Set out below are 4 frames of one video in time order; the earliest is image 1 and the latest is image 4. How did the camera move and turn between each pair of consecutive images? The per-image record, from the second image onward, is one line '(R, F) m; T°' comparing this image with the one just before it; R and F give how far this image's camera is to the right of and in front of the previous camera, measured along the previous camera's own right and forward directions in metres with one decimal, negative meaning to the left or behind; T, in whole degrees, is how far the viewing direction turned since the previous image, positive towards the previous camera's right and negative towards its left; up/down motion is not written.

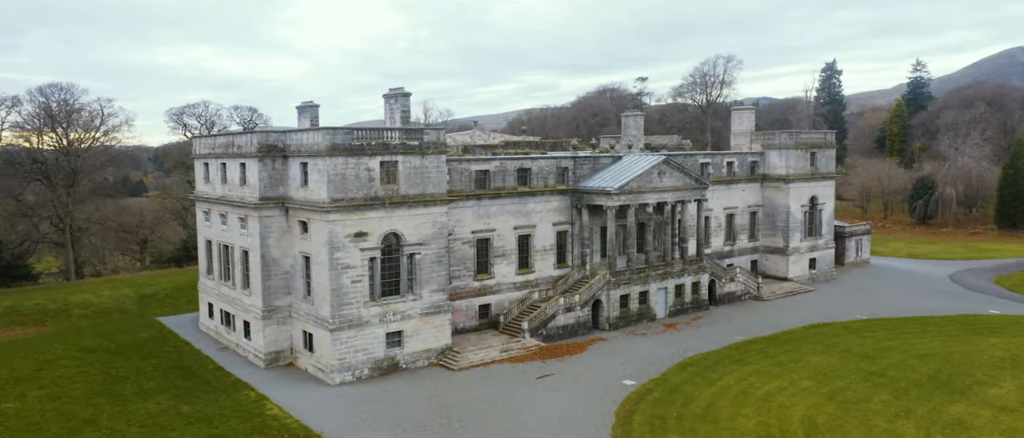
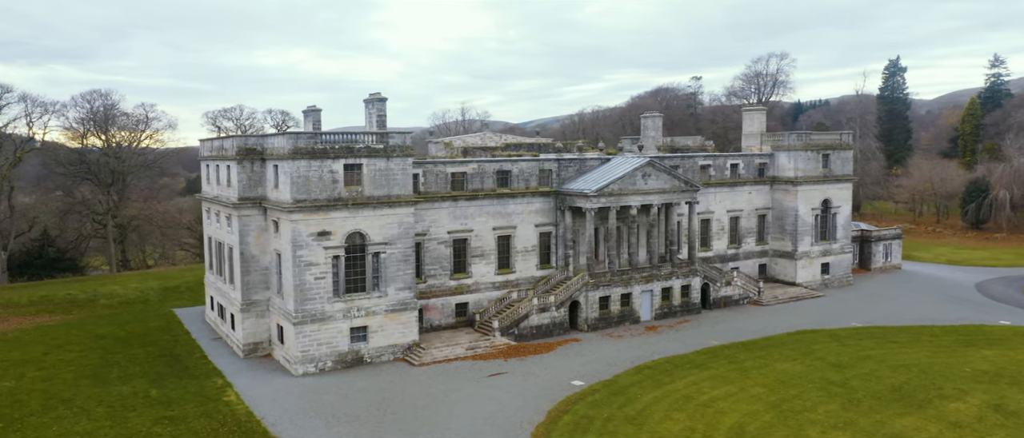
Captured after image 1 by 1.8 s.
(+5.6, -0.5) m; -6°
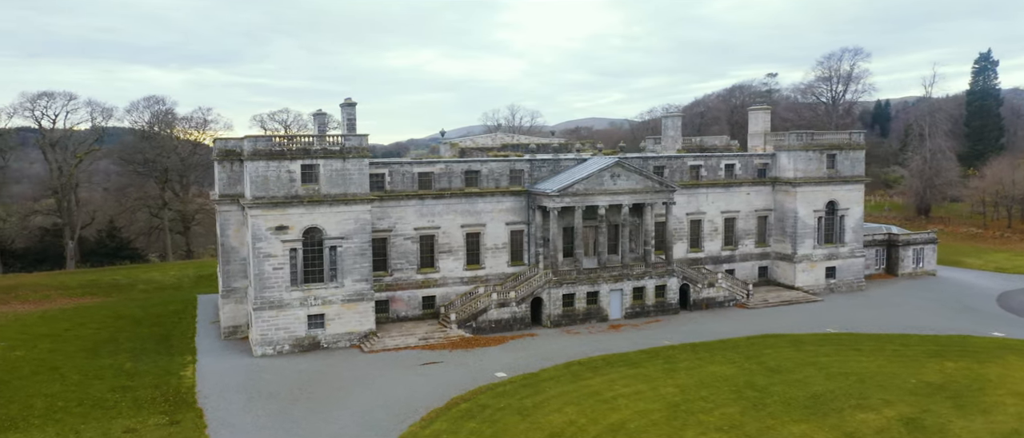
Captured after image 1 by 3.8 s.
(+8.4, -0.9) m; -9°
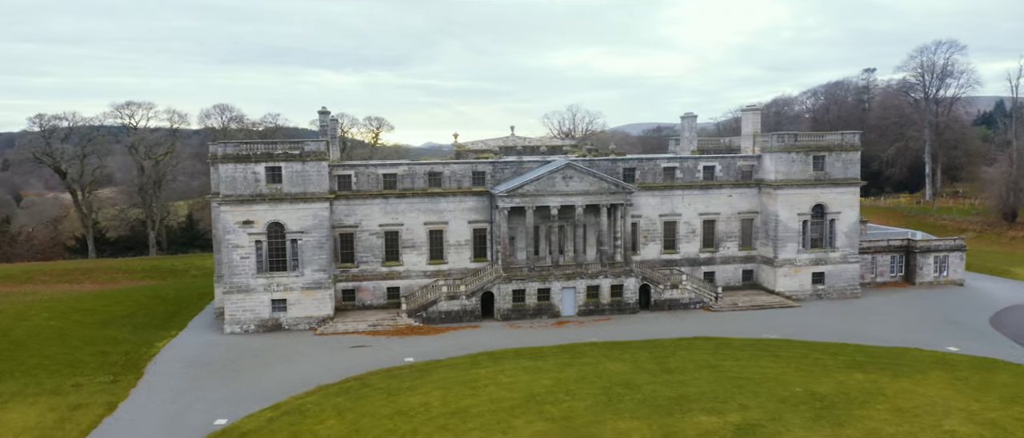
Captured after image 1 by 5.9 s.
(+11.5, -1.3) m; -11°
